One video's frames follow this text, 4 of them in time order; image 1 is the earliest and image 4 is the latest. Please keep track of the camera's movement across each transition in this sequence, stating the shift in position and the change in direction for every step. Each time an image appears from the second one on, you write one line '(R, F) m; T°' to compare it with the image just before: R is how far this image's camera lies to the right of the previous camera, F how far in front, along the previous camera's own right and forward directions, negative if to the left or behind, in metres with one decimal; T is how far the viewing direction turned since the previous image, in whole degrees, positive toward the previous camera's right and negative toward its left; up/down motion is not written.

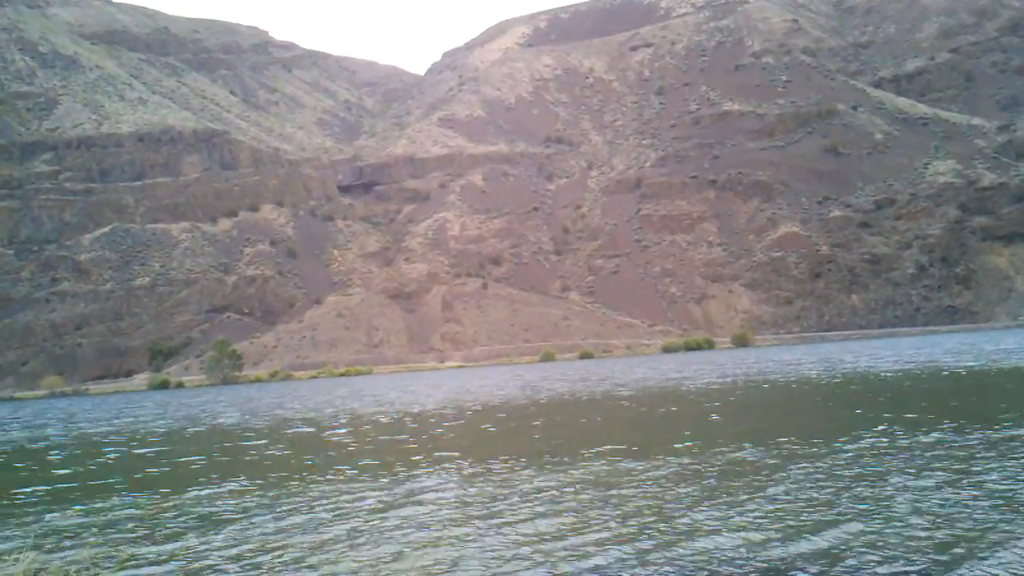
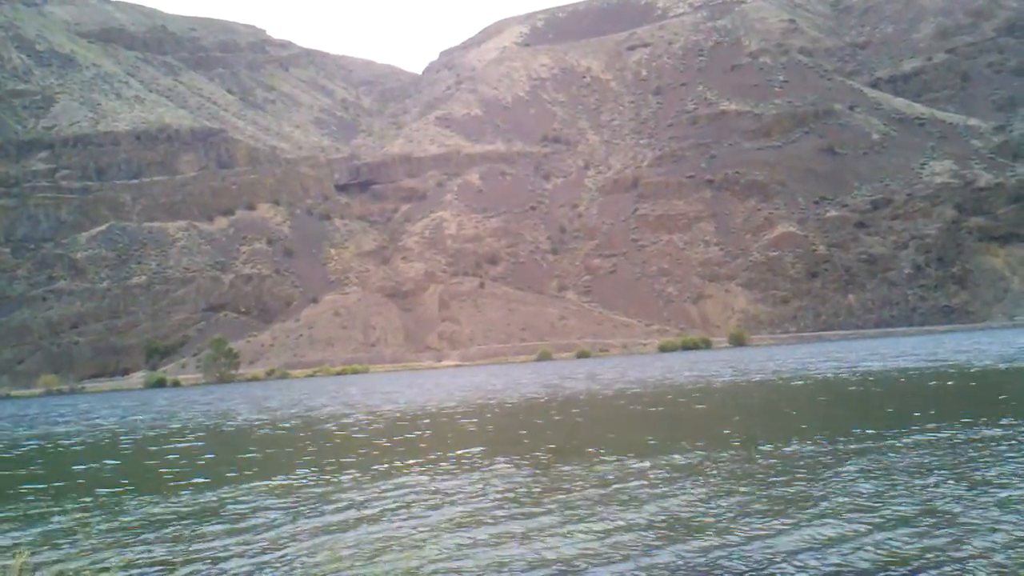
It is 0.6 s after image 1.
(-4.0, -2.3) m; 0°
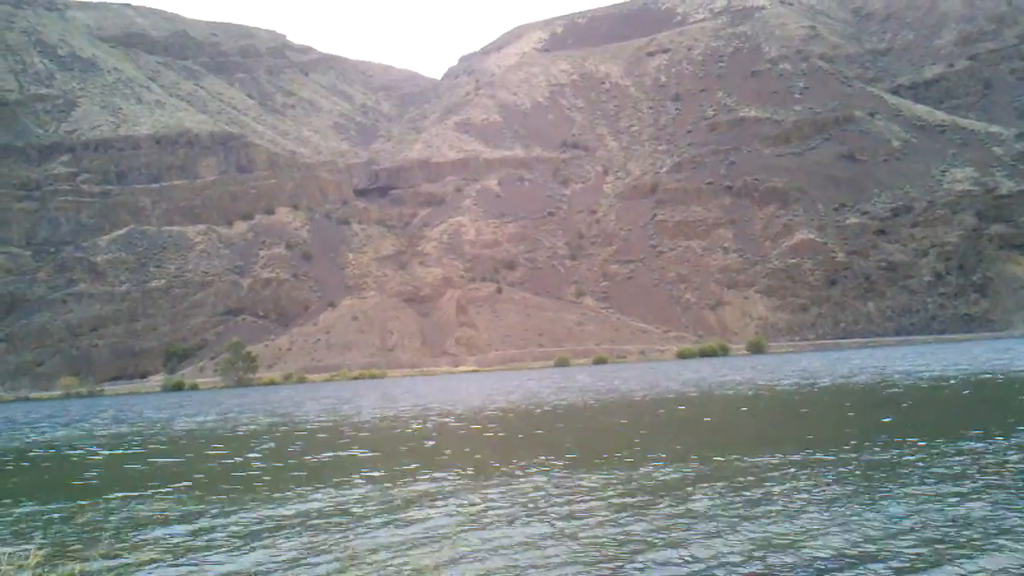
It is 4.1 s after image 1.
(+2.1, +3.7) m; -1°
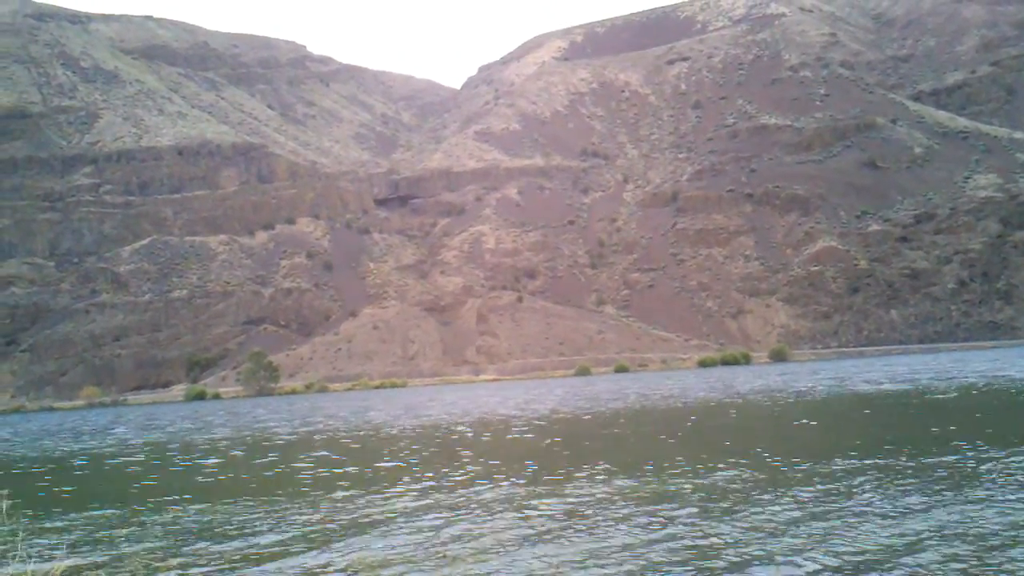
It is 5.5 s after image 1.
(+2.4, +2.0) m; -1°
